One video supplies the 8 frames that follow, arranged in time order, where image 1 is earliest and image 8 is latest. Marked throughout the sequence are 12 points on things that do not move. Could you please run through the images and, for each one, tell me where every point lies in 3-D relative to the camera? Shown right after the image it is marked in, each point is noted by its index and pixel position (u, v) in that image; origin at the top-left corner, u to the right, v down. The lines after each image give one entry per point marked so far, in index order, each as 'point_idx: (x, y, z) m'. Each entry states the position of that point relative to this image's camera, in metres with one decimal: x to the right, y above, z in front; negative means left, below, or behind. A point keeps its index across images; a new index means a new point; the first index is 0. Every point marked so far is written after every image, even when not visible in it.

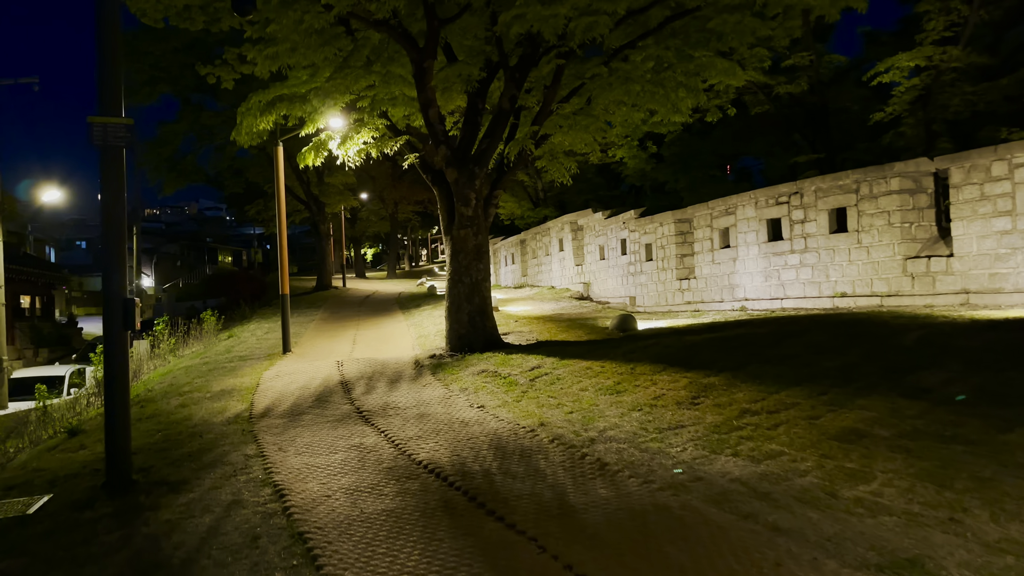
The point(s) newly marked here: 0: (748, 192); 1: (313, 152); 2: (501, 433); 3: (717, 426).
0: (+4.7, +1.9, +13.6) m
1: (-4.1, +2.9, +14.0) m
2: (-0.1, -1.7, +7.8) m
3: (+2.1, -1.4, +7.0) m
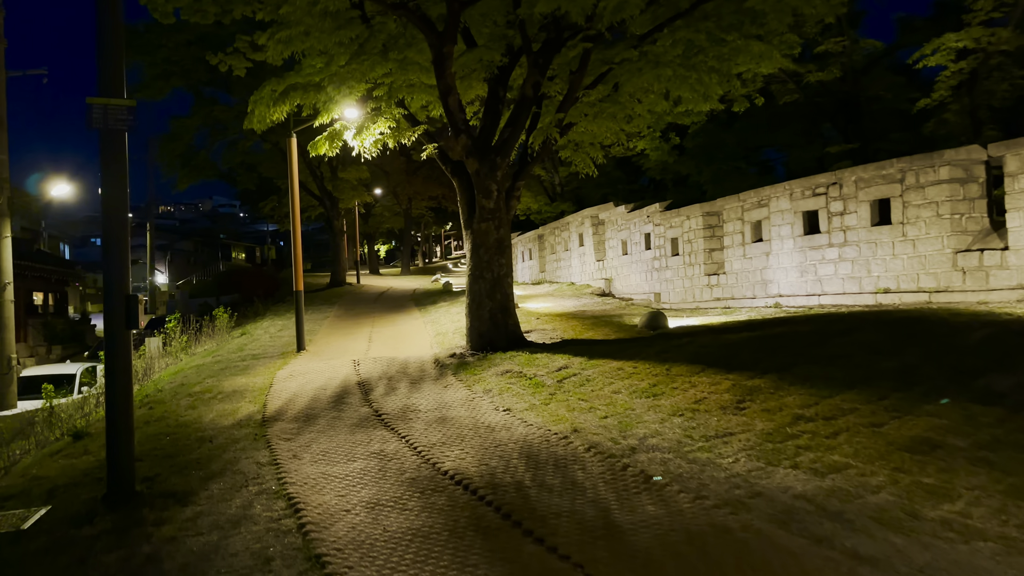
0: (+5.2, +2.0, +12.9) m
1: (-3.7, +2.9, +13.5) m
2: (+0.2, -1.6, +7.2) m
3: (+2.4, -1.4, +6.4) m
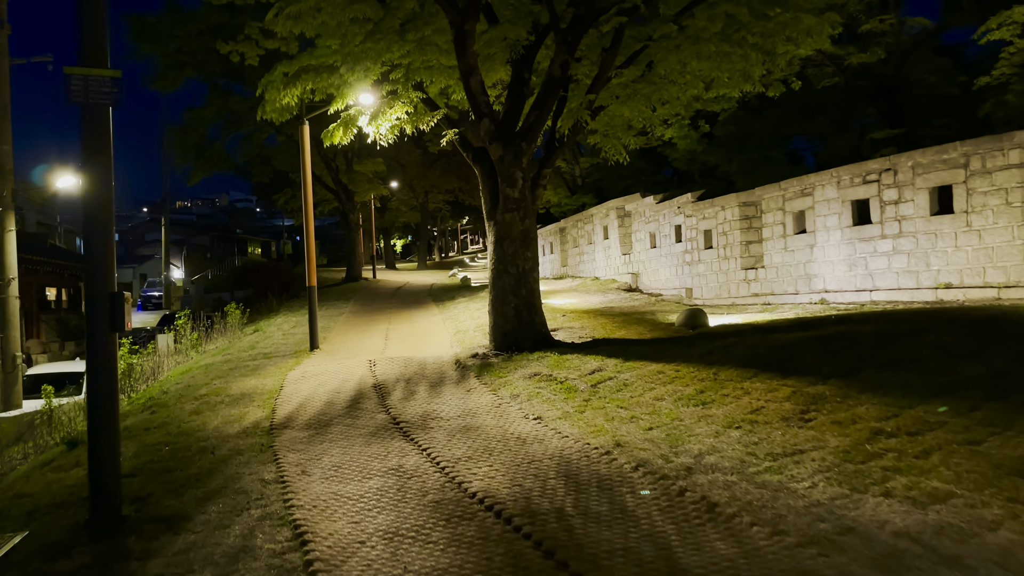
0: (+5.6, +2.1, +12.0) m
1: (-3.2, +3.0, +12.8) m
2: (+0.5, -1.6, +6.4) m
3: (+2.8, -1.4, +5.6) m
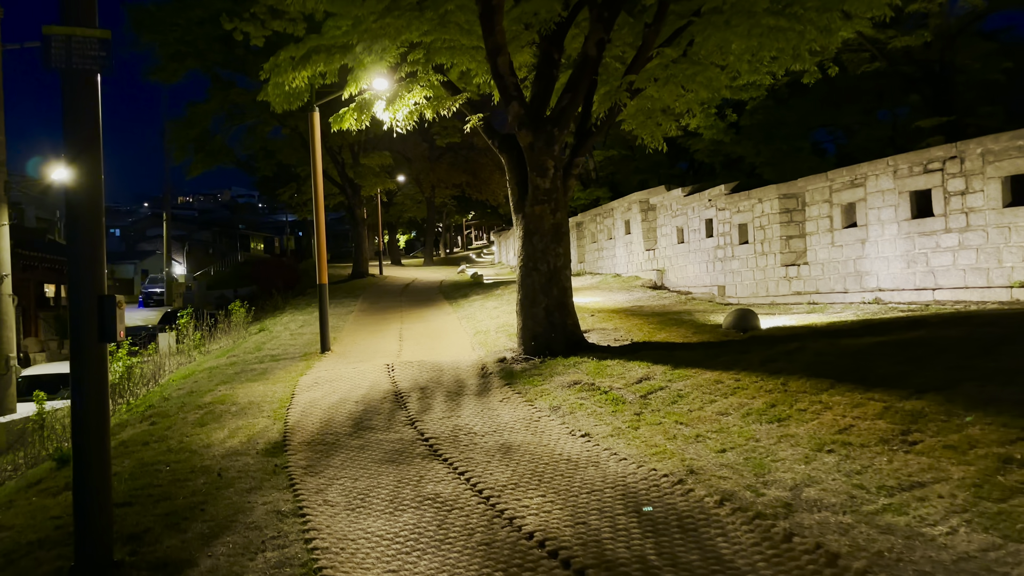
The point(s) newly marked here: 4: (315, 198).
0: (+6.1, +2.1, +11.0) m
1: (-2.7, +3.1, +11.9) m
2: (+1.0, -1.6, +5.5) m
3: (+3.2, -1.4, +4.7) m
4: (-4.1, +1.8, +13.9) m
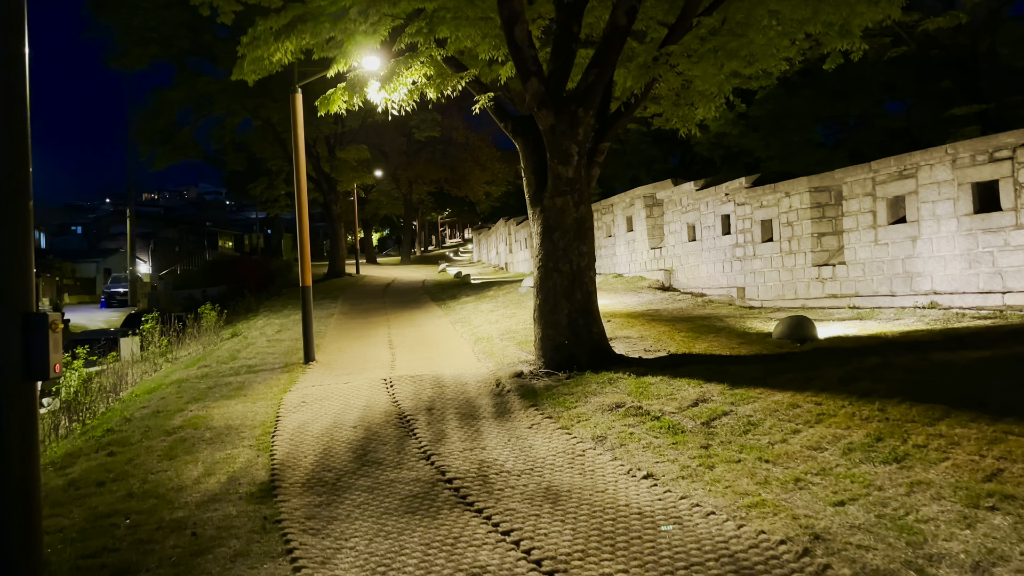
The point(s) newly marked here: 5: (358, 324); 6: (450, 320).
0: (+6.3, +2.1, +9.9) m
1: (-2.6, +3.0, +10.4) m
2: (+1.4, -1.7, +4.2) m
3: (+3.7, -1.4, +3.5) m
4: (-4.0, +1.8, +12.5) m
5: (-4.0, -0.9, +17.2) m
6: (-1.5, -0.8, +16.4) m
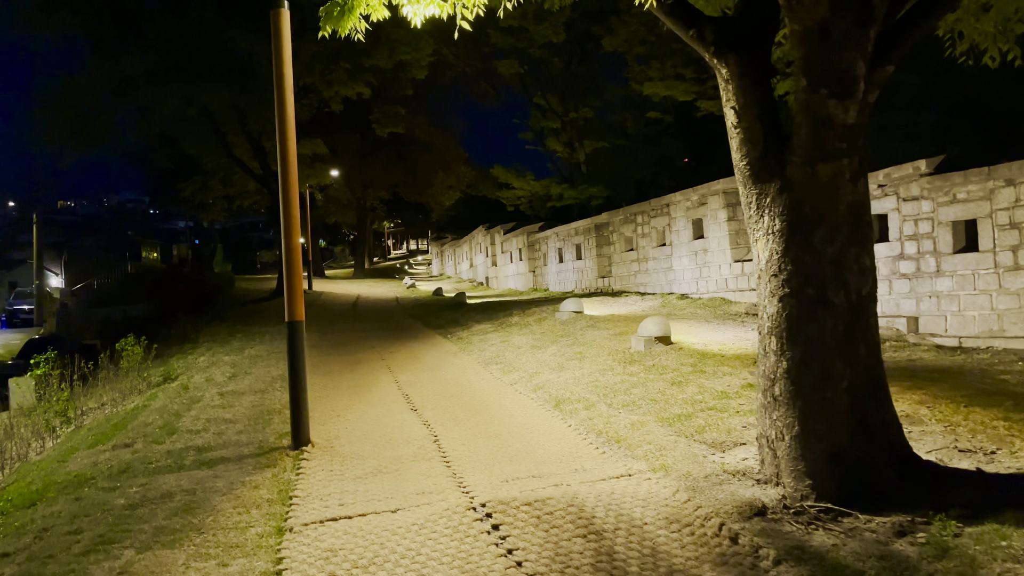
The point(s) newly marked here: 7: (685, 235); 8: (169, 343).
0: (+7.8, +1.7, +6.1) m
1: (-1.0, +2.6, +5.7) m
2: (+3.5, -1.9, -0.1) m
3: (+5.8, -1.7, -0.7) m
4: (-2.6, +1.4, +7.6) m
5: (-3.0, -1.4, +12.3) m
6: (-0.5, -1.3, +11.8) m
7: (+3.8, +1.2, +14.8) m
8: (-9.9, -1.5, +19.4) m
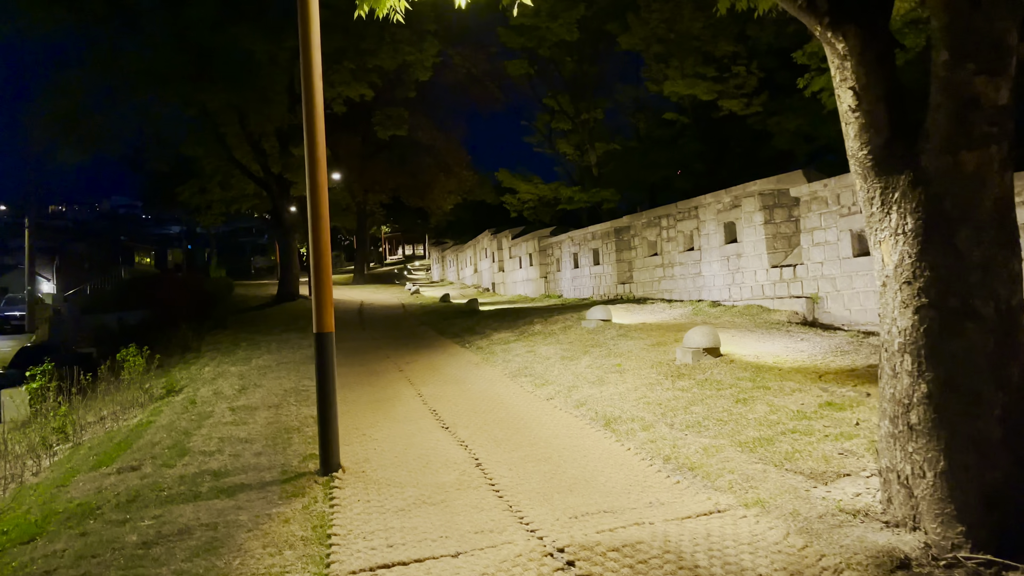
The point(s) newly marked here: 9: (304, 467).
0: (+8.4, +1.7, +5.4) m
1: (-0.5, +2.5, +5.0) m
2: (+4.1, -2.0, -0.8) m
3: (+6.4, -1.7, -1.3) m
4: (-2.1, +1.3, +6.9) m
5: (-2.5, -1.6, +11.6) m
6: (0.0, -1.4, +11.1) m
7: (+4.3, +1.1, +14.1) m
8: (-9.4, -1.7, +18.6) m
9: (-2.4, -1.8, +7.7) m
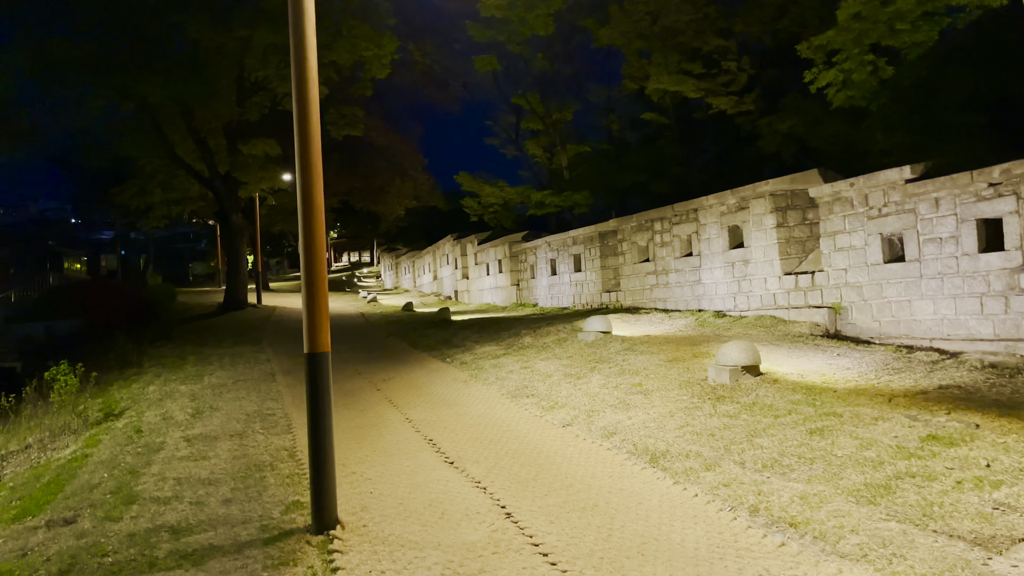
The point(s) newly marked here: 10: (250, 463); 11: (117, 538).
0: (+8.8, +1.6, +4.8) m
1: (0.0, +2.4, +3.8) m
2: (+5.1, -2.0, -1.8) m
3: (+7.4, -1.7, -2.1) m
4: (-1.7, +1.2, +5.5) m
5: (-2.5, -1.7, +10.1) m
6: (0.0, -1.5, +9.8) m
7: (+4.1, +0.9, +13.2) m
8: (-9.9, -1.9, +16.5) m
9: (-2.1, -1.9, +6.2) m
10: (-3.4, -1.8, +8.3) m
11: (-3.7, -2.1, +6.3) m
